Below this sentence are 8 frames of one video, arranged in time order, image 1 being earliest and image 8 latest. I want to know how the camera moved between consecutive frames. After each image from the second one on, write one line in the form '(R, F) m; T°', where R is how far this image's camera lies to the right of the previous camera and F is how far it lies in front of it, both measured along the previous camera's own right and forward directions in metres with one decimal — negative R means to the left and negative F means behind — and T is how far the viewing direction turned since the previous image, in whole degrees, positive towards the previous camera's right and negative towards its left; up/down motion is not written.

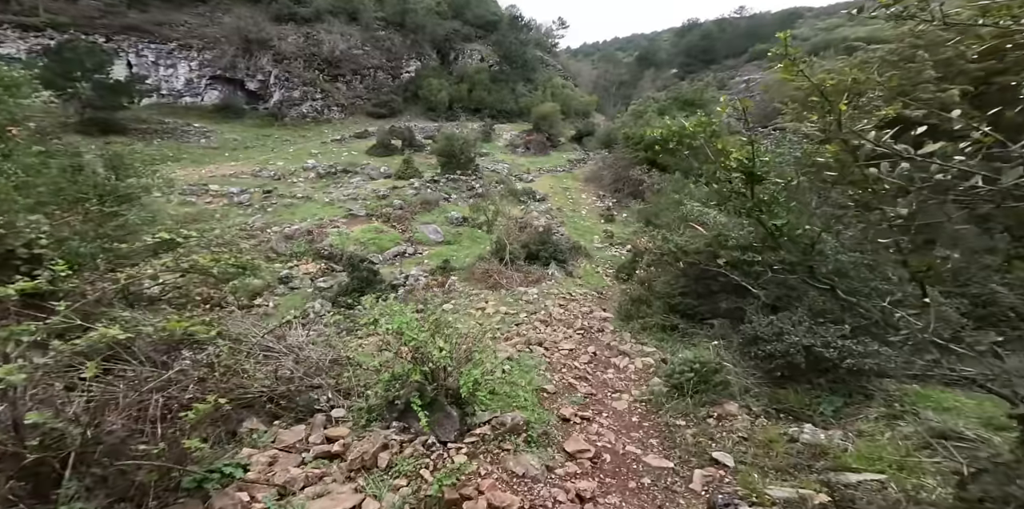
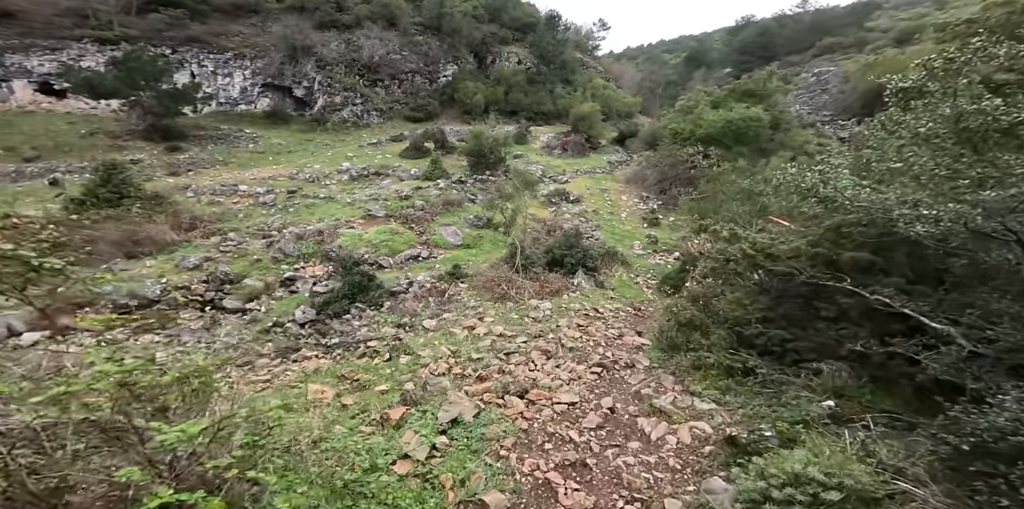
(+0.4, +1.3) m; -6°
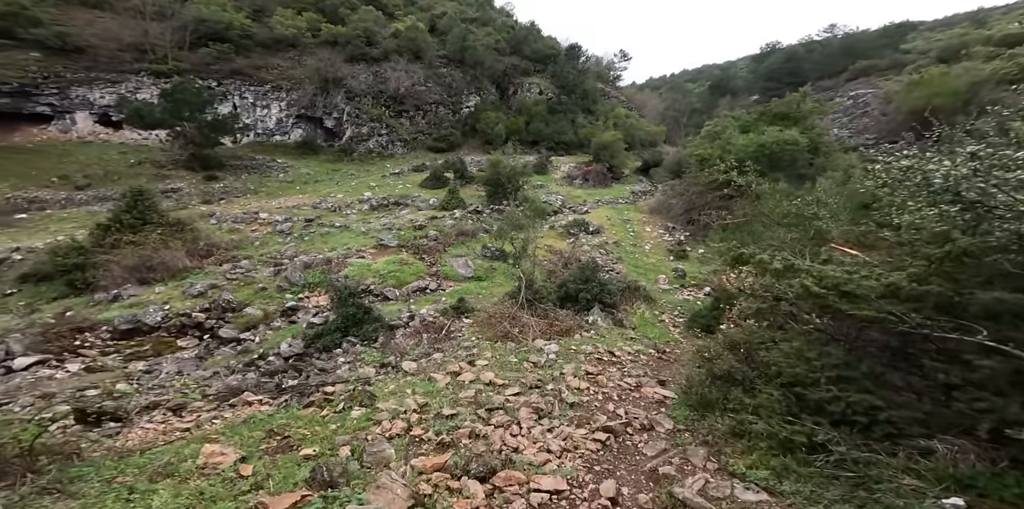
(+0.2, +0.6) m; -3°
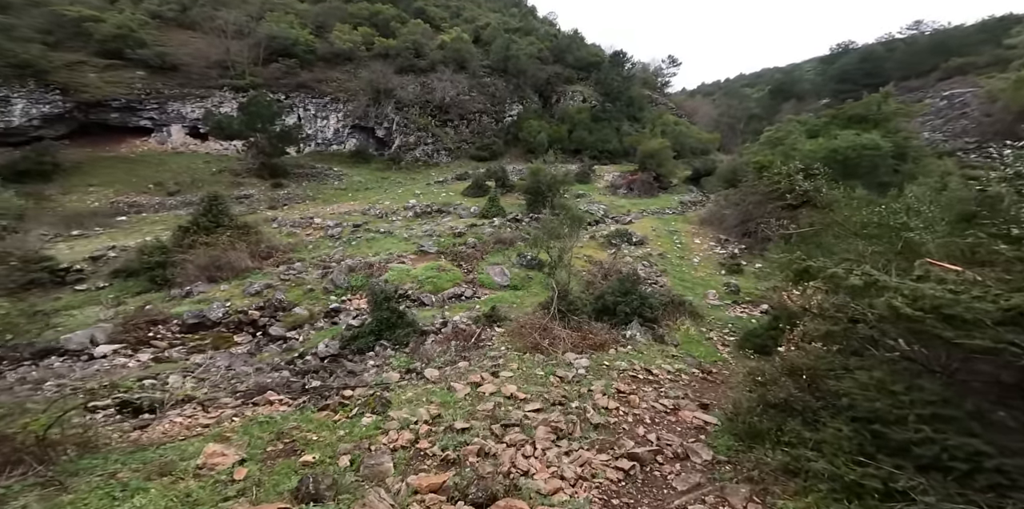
(+0.1, +0.2) m; -5°
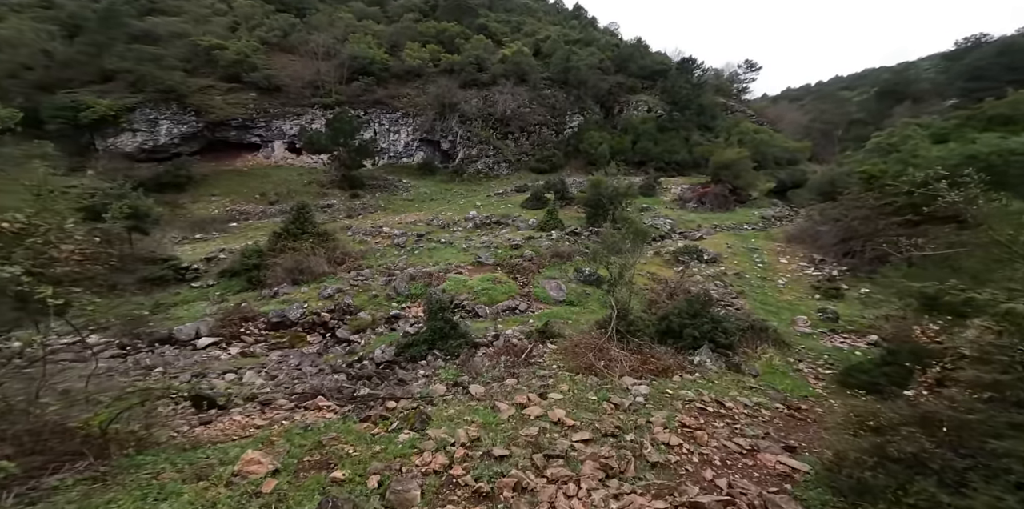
(0.0, +0.2) m; -7°
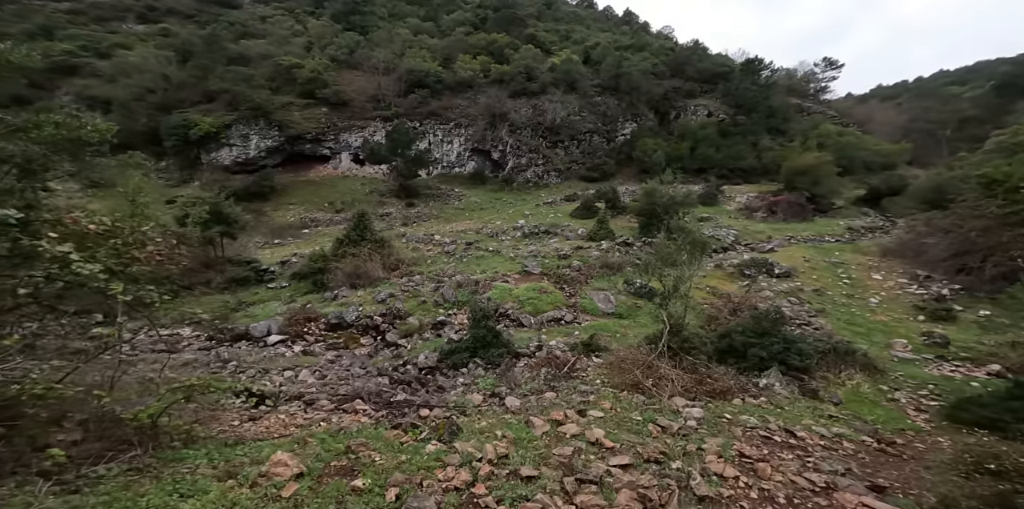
(+0.1, +0.1) m; -6°
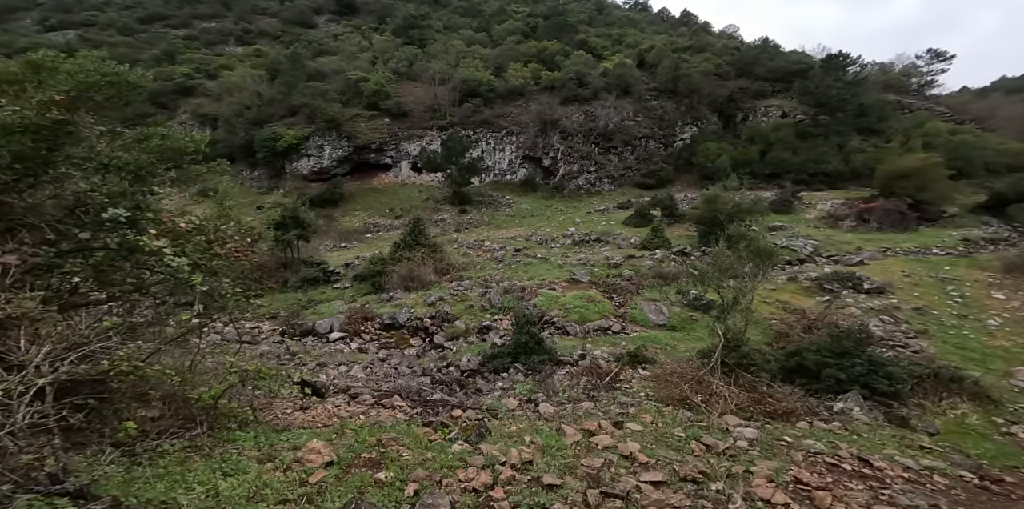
(+0.1, +0.1) m; -6°
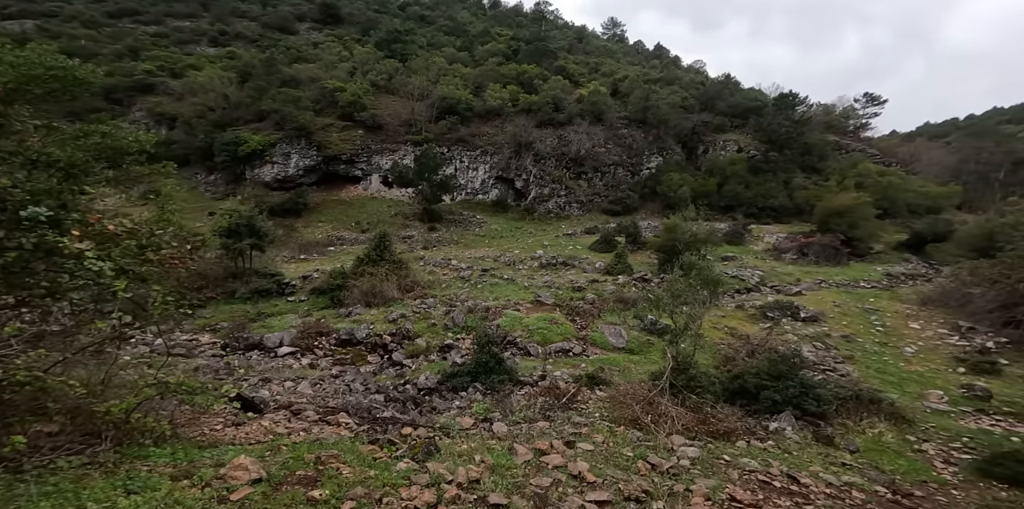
(0.0, 0.0) m; +4°
